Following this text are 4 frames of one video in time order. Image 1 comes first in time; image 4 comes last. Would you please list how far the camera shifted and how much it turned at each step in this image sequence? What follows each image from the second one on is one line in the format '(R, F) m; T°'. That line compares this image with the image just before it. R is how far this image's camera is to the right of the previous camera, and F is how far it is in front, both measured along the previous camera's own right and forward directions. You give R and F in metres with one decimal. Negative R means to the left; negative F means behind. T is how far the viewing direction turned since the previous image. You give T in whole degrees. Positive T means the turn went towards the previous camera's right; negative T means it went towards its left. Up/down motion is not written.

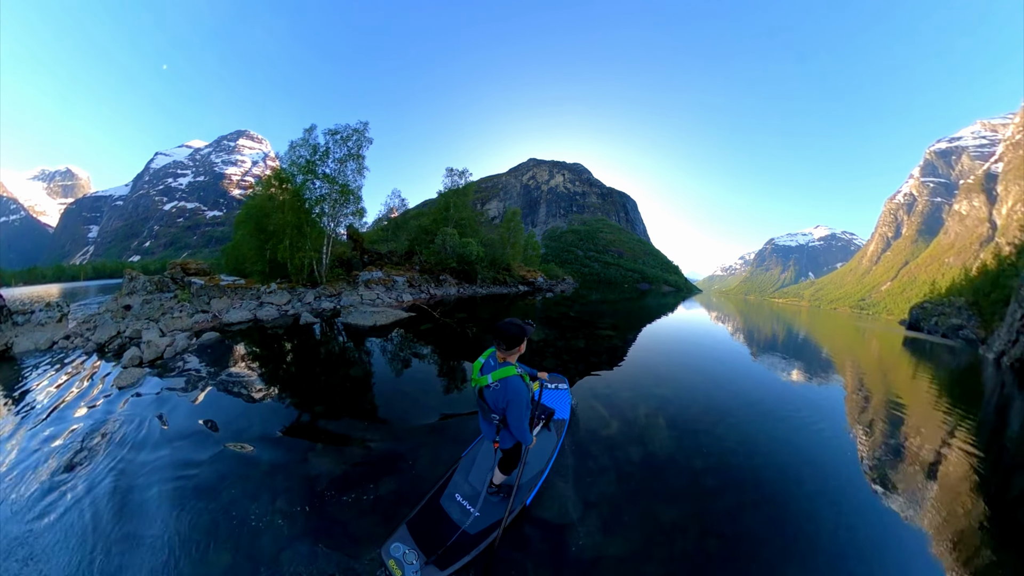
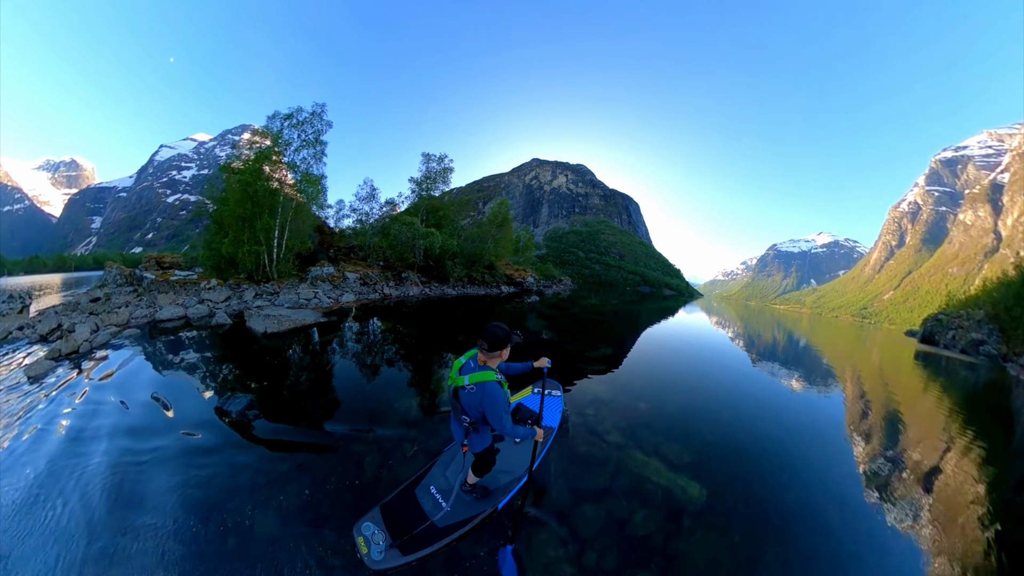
(+0.7, +0.7) m; 0°
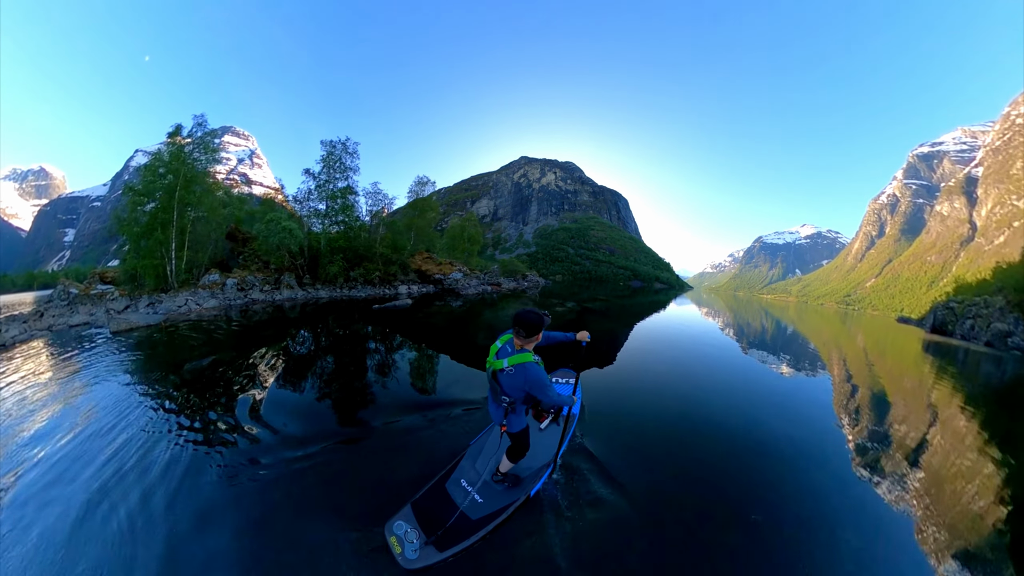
(-0.5, -0.4) m; +1°
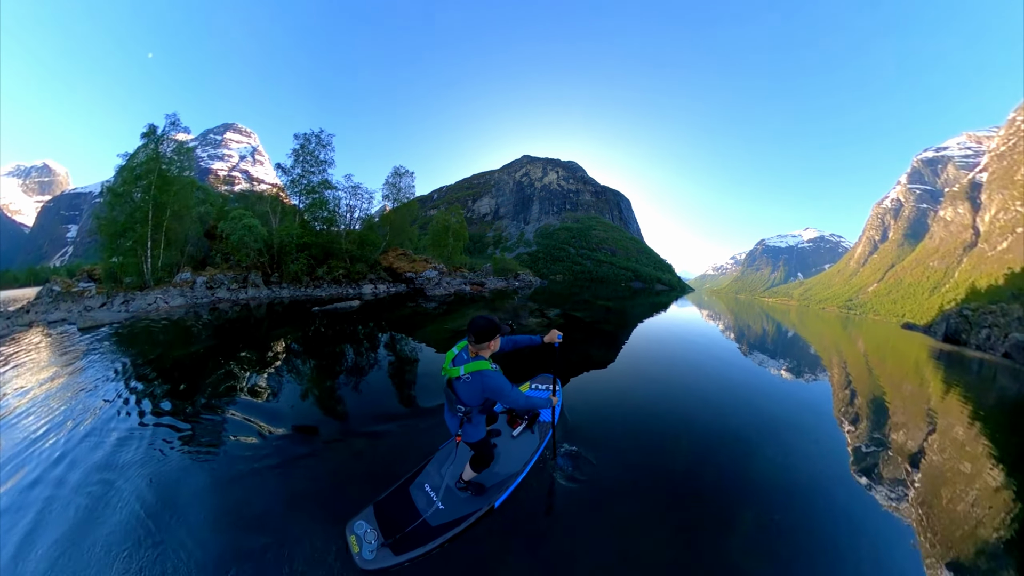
(+0.4, +0.6) m; 0°
